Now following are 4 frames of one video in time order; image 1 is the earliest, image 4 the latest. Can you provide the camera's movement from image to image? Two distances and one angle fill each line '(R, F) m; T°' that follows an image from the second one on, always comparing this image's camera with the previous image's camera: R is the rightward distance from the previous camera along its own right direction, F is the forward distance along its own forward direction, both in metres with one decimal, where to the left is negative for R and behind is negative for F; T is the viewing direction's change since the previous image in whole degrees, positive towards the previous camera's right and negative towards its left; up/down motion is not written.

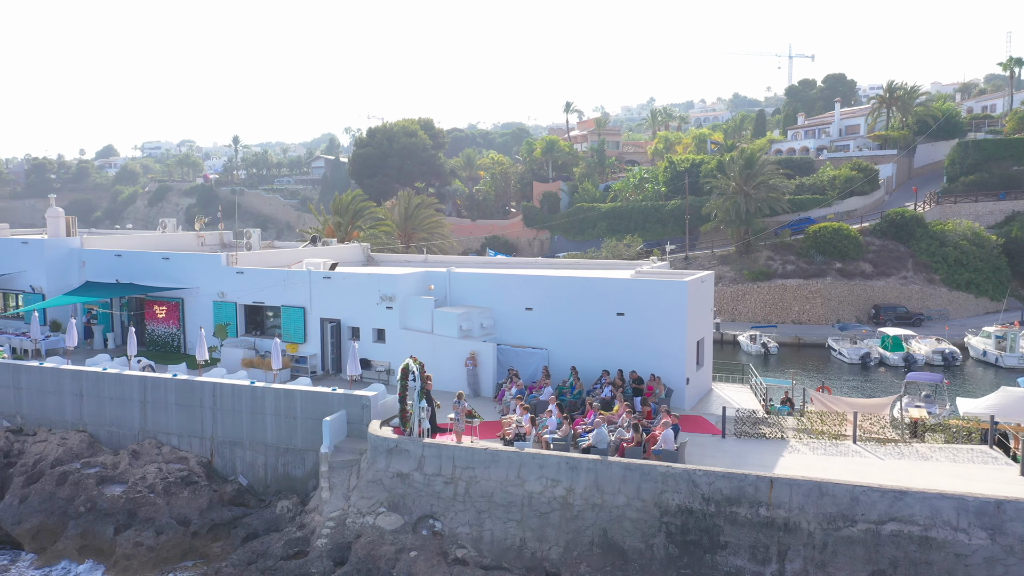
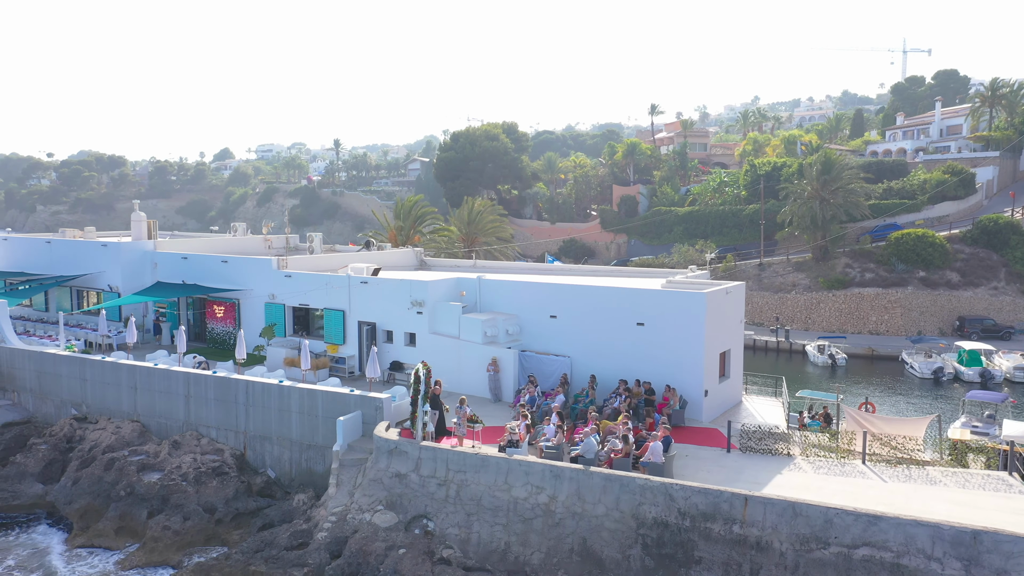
(+1.9, -0.3) m; -7°
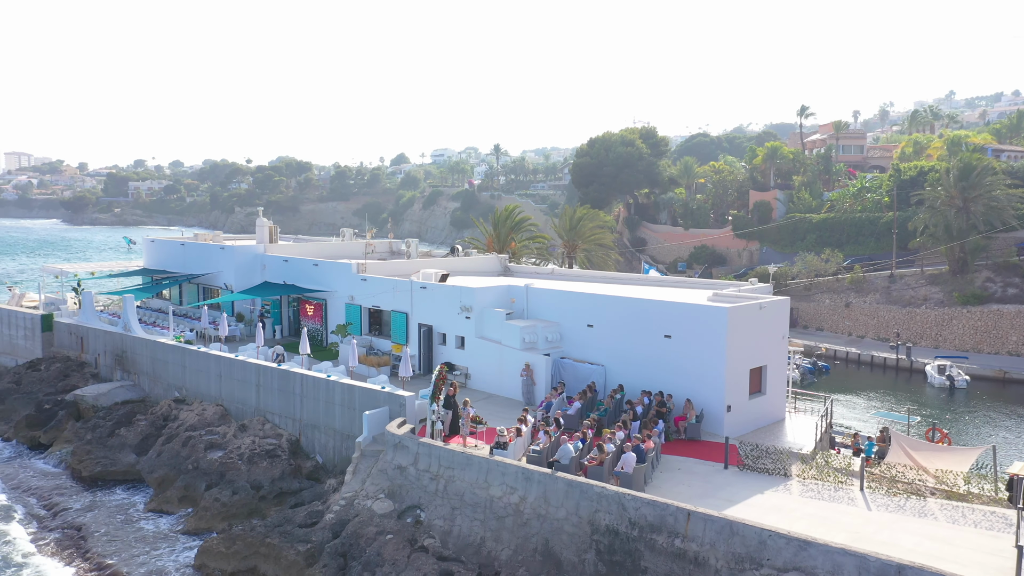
(+3.5, -0.5) m; -12°
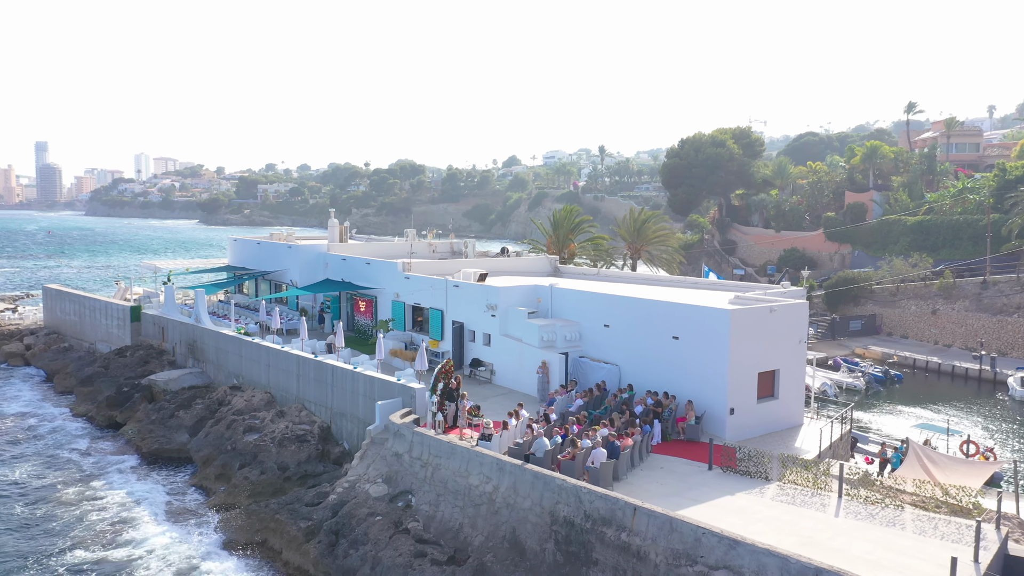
(+2.6, -0.4) m; -8°
